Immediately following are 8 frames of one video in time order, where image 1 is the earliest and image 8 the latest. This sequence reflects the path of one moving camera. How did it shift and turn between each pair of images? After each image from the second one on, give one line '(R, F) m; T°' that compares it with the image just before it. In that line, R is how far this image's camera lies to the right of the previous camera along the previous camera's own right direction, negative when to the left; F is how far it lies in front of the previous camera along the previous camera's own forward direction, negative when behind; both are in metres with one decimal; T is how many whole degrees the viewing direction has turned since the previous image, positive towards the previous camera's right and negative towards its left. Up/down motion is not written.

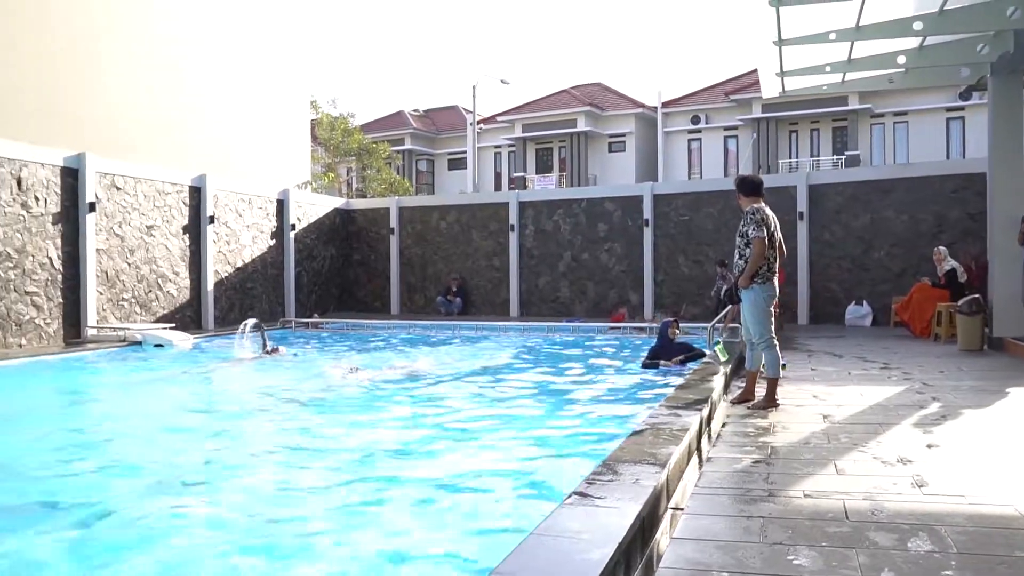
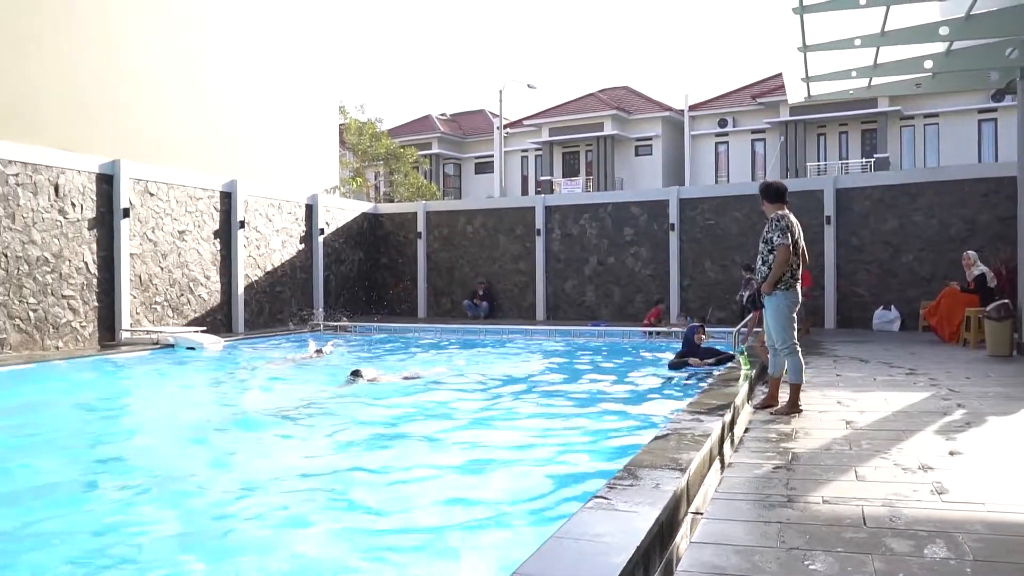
(0.0, -0.1) m; -2°
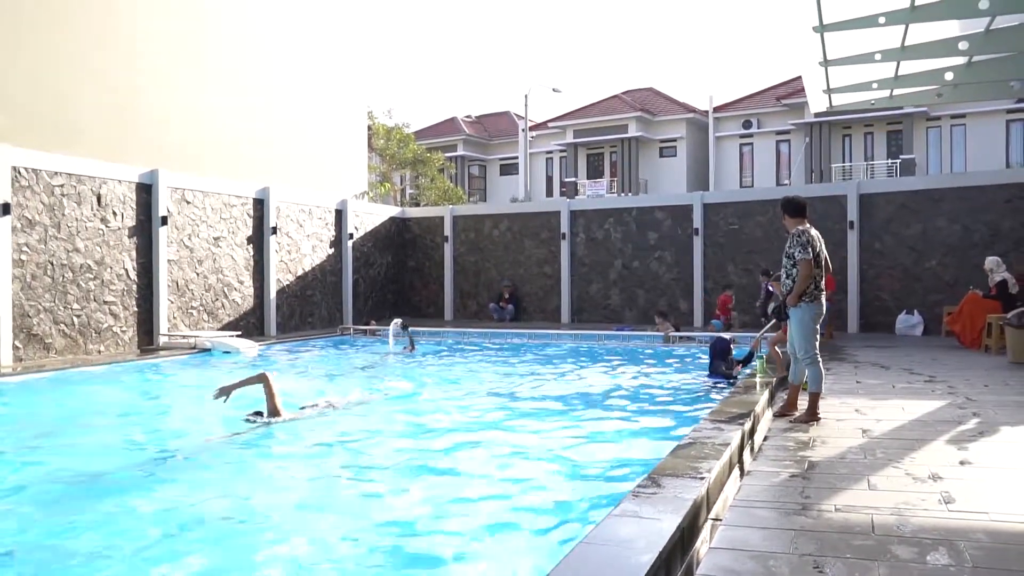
(0.0, -0.3) m; -2°
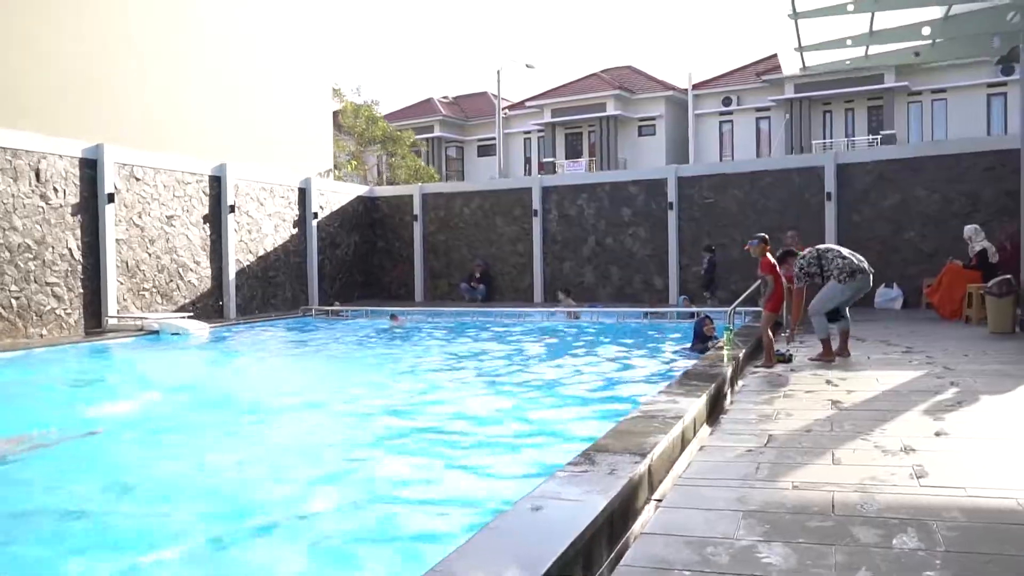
(+0.3, +0.5) m; +1°
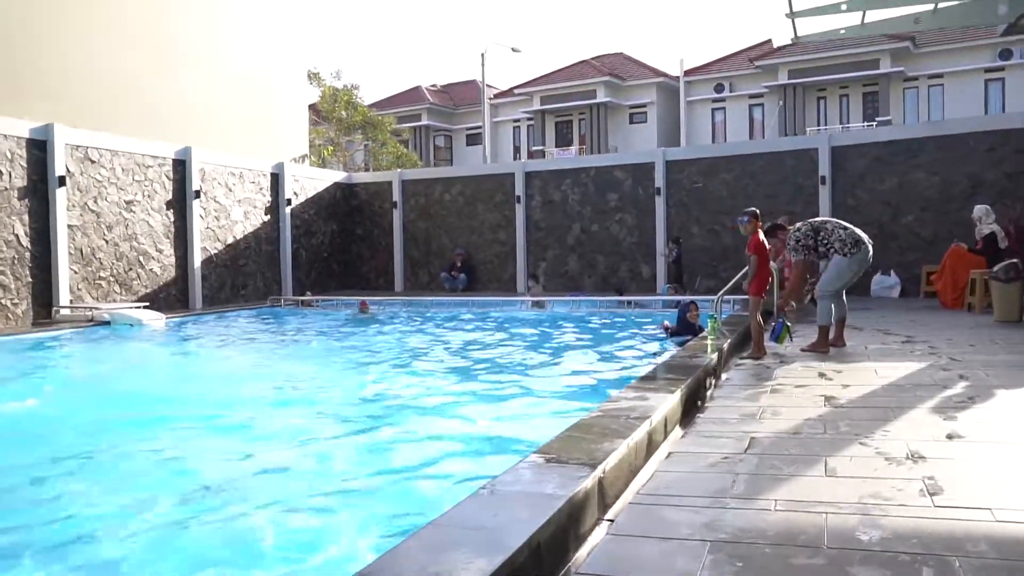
(+0.3, +0.7) m; 0°
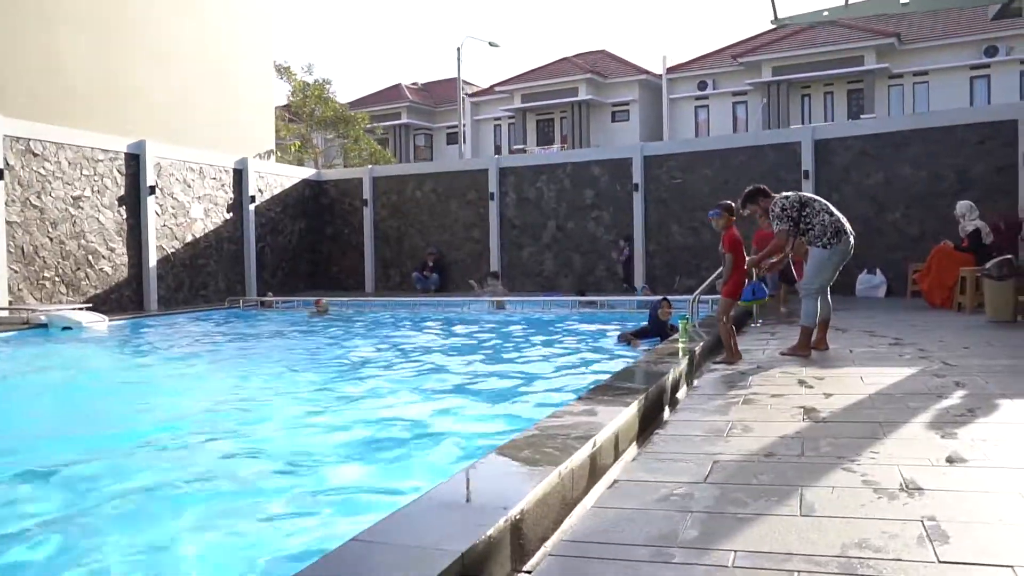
(+0.3, +0.6) m; +1°
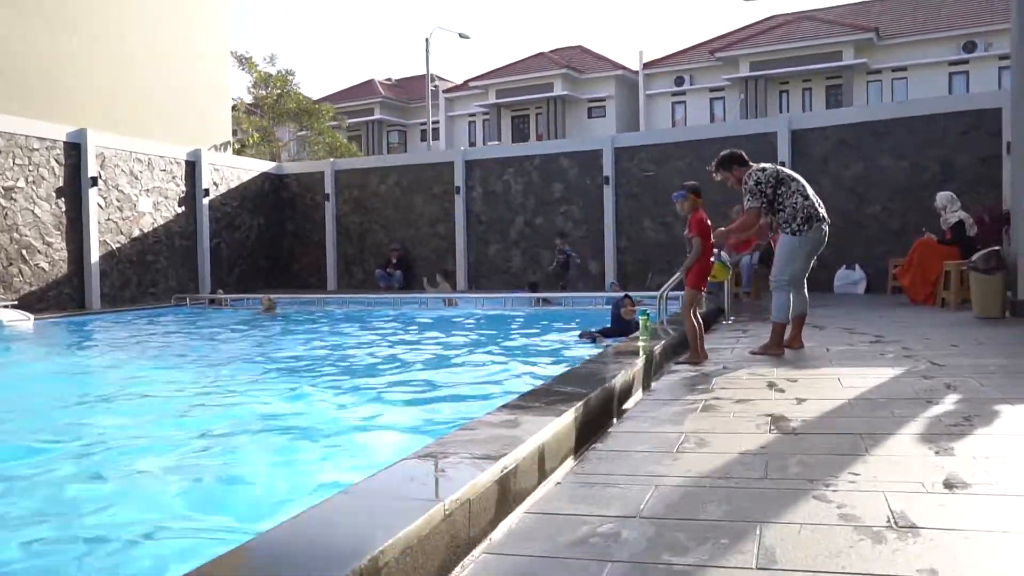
(+0.3, +0.7) m; +1°
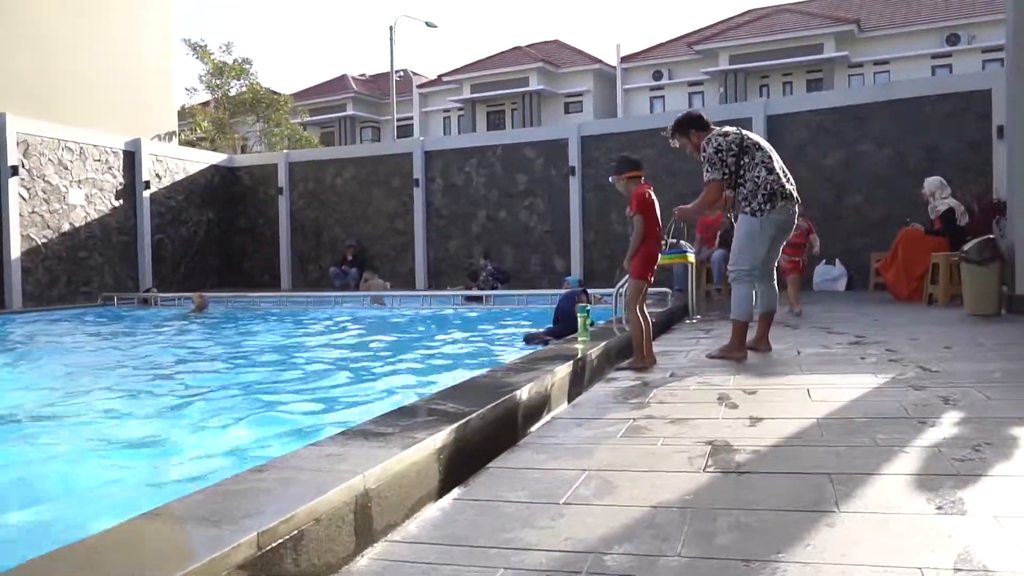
(+0.4, +0.9) m; +1°
